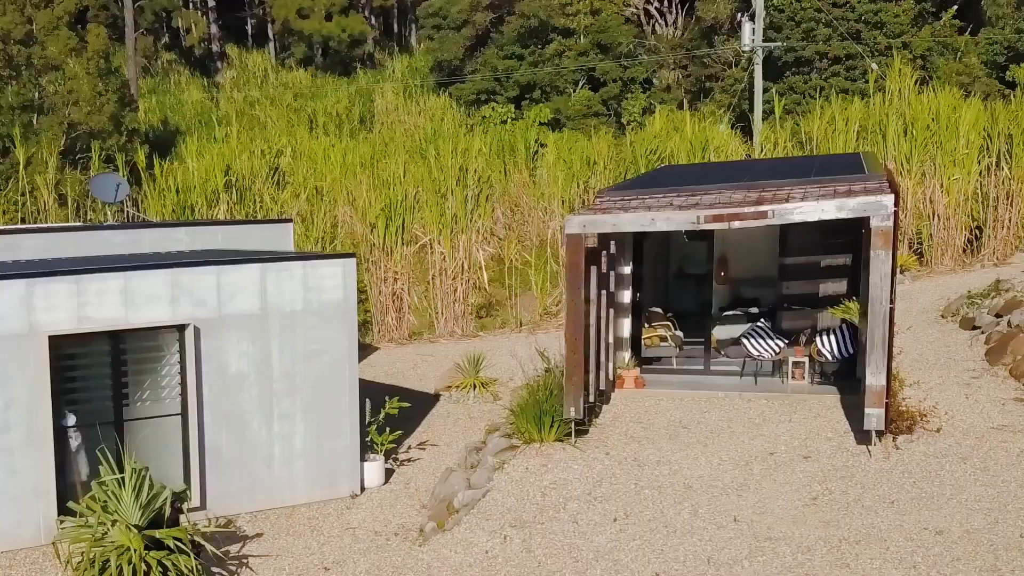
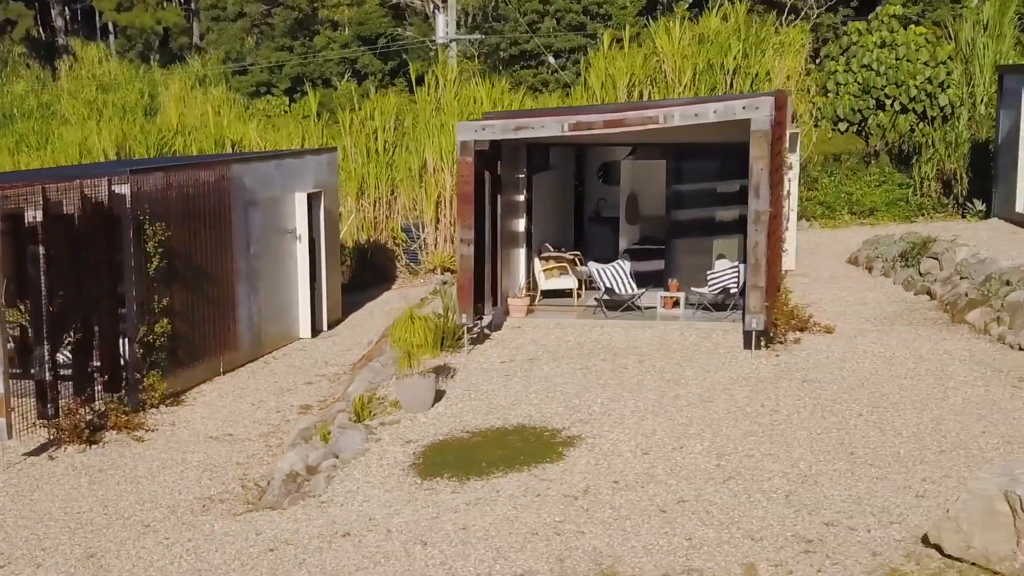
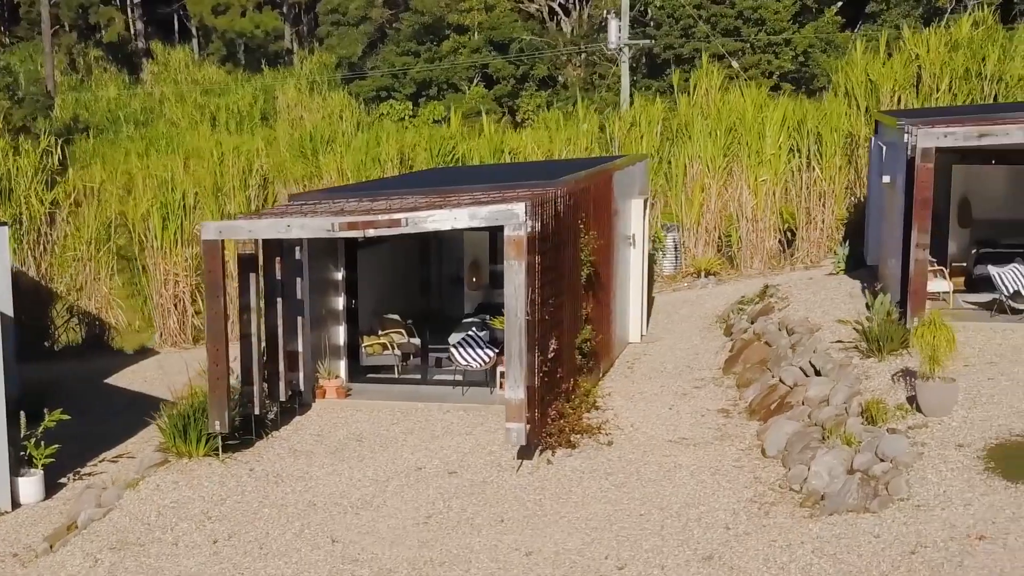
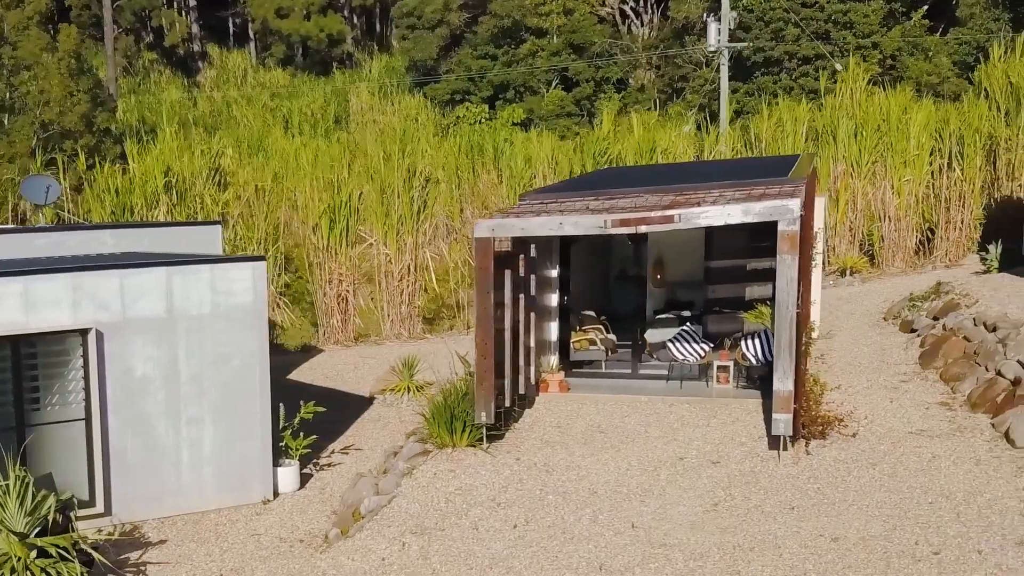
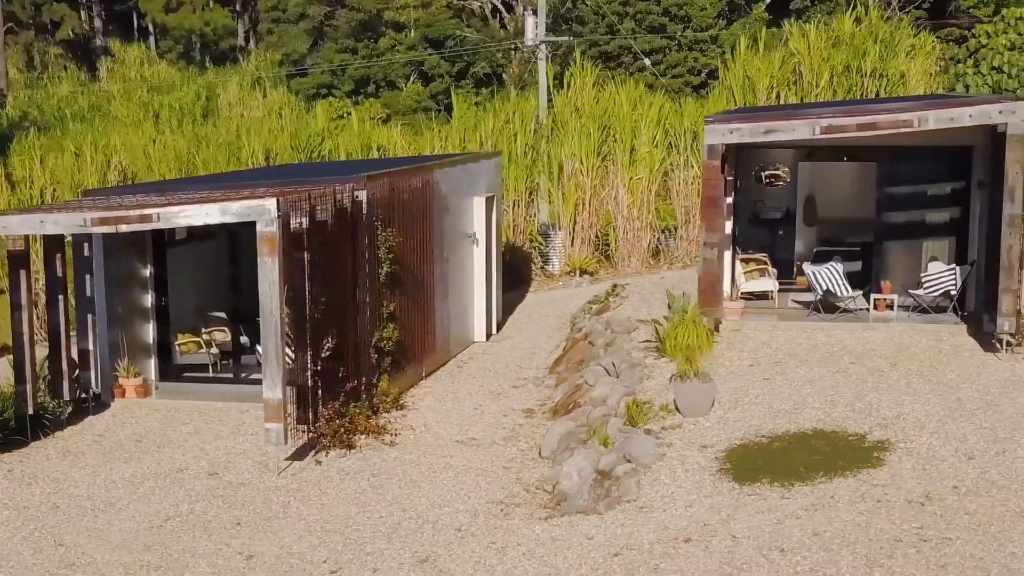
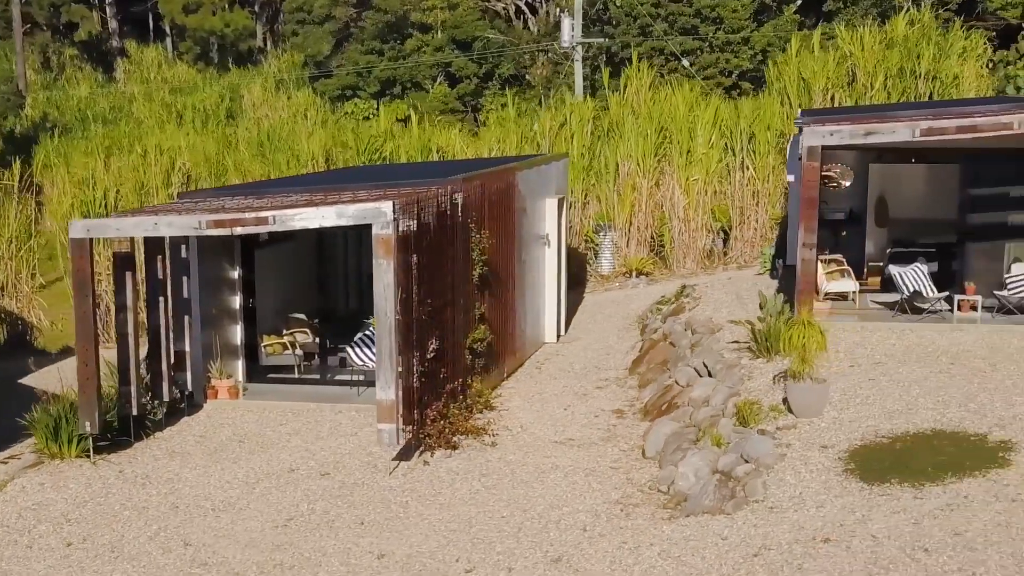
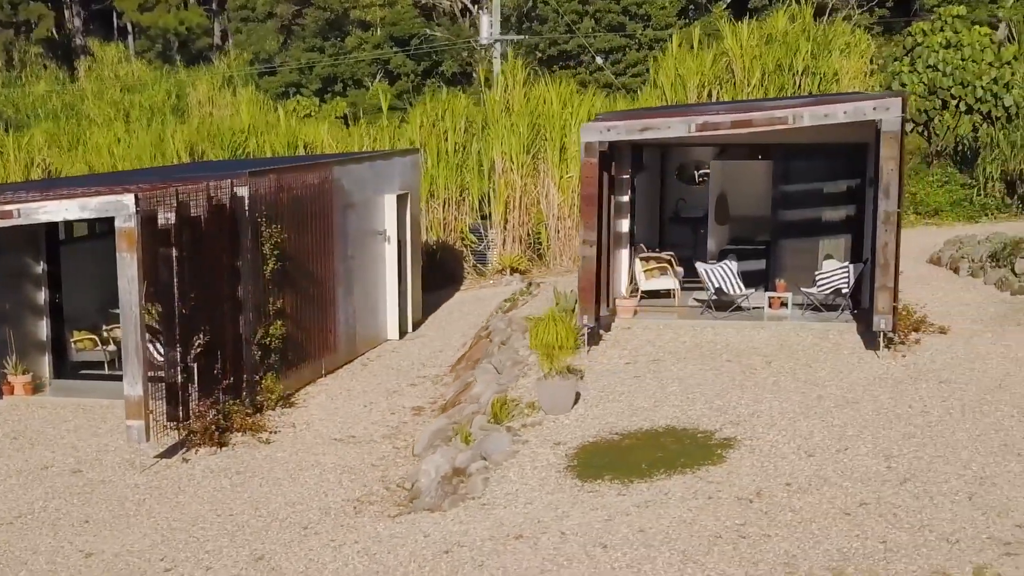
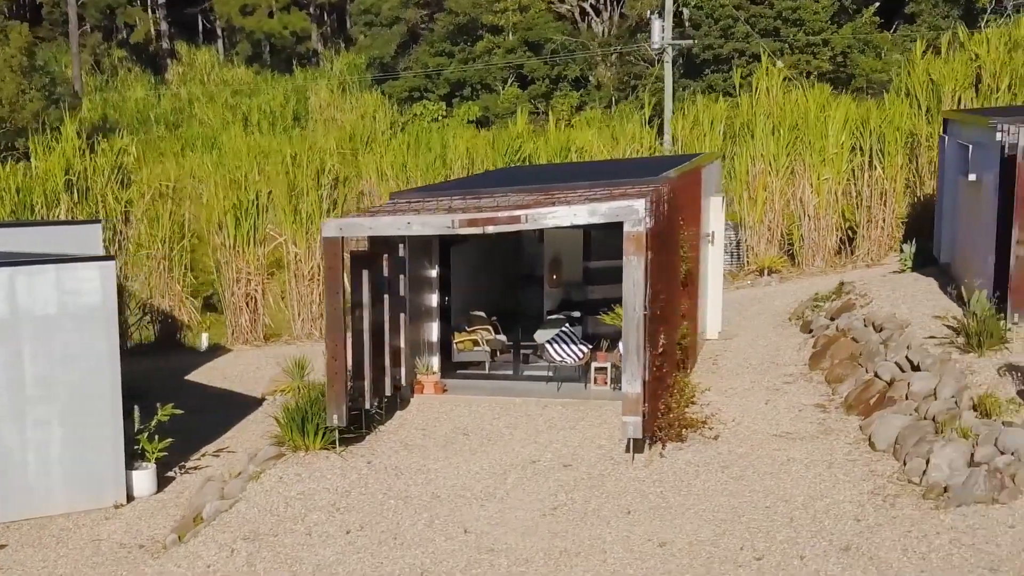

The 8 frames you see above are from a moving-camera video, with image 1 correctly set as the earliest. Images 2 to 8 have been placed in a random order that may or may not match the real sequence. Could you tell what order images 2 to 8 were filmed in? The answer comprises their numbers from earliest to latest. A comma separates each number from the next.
4, 8, 3, 6, 5, 7, 2
